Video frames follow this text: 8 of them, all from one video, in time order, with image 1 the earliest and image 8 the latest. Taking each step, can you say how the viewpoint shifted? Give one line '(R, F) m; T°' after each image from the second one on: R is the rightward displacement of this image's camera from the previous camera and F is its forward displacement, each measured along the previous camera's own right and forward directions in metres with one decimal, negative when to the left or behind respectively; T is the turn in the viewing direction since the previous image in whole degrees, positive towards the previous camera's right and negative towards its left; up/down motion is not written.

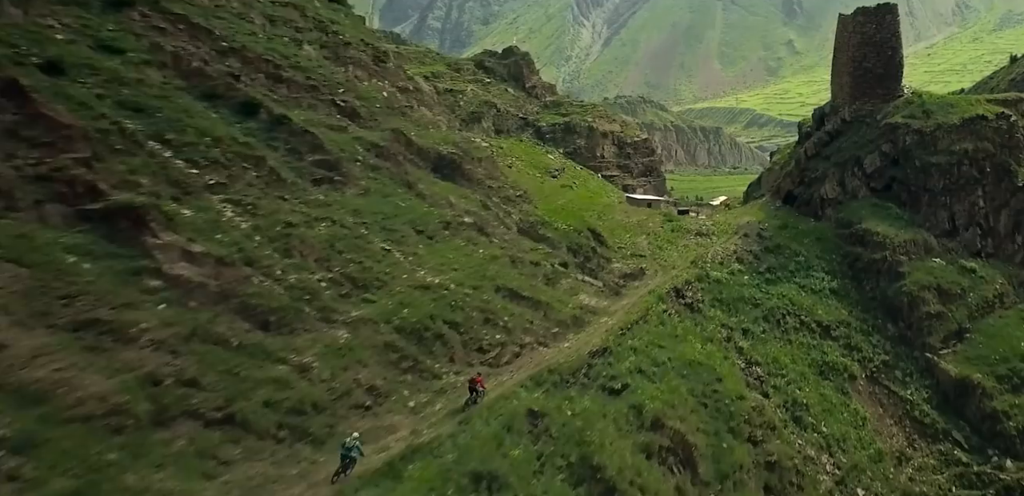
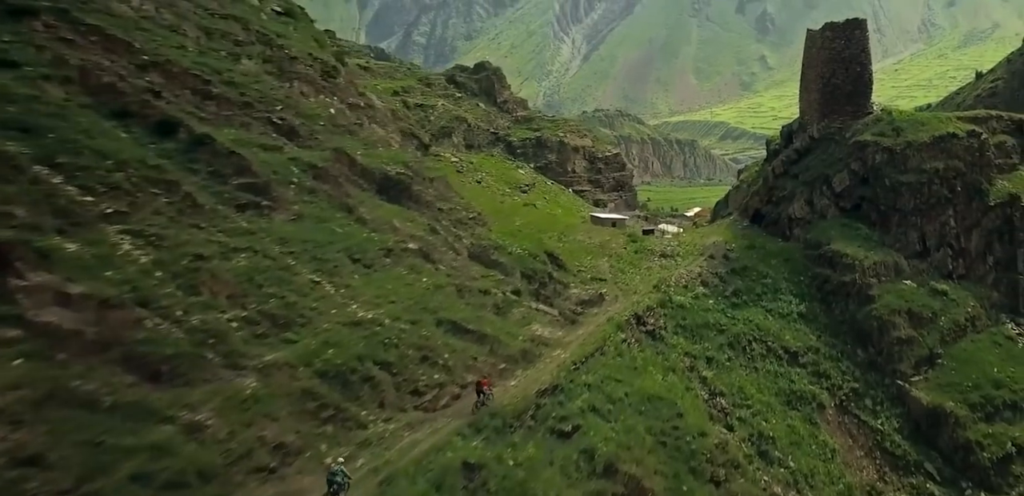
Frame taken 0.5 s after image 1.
(+1.3, +1.6) m; +2°
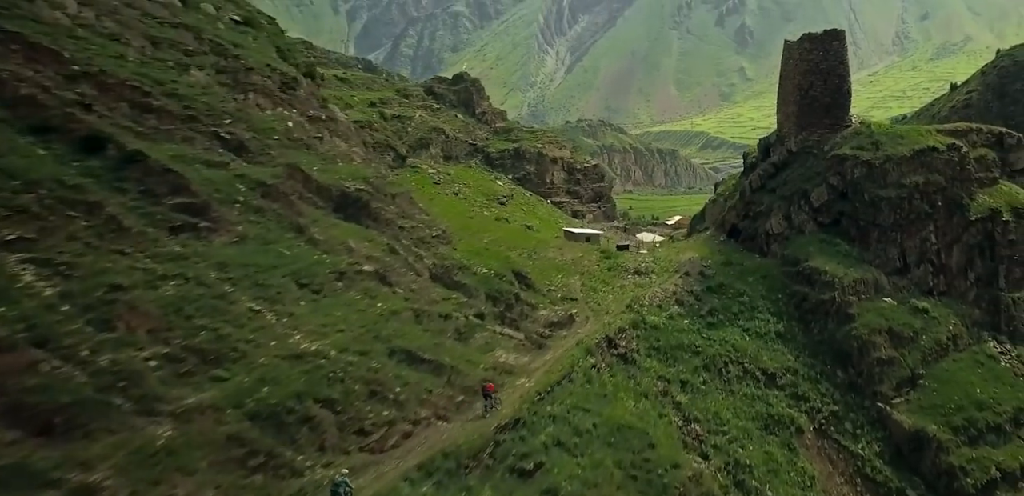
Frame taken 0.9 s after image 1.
(+0.8, +1.3) m; +1°
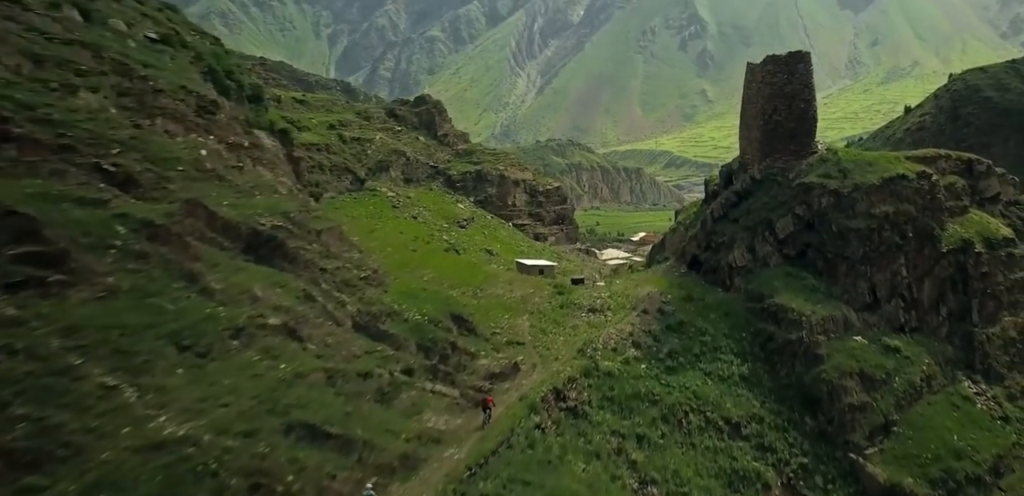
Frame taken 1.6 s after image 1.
(+1.4, +2.7) m; +3°
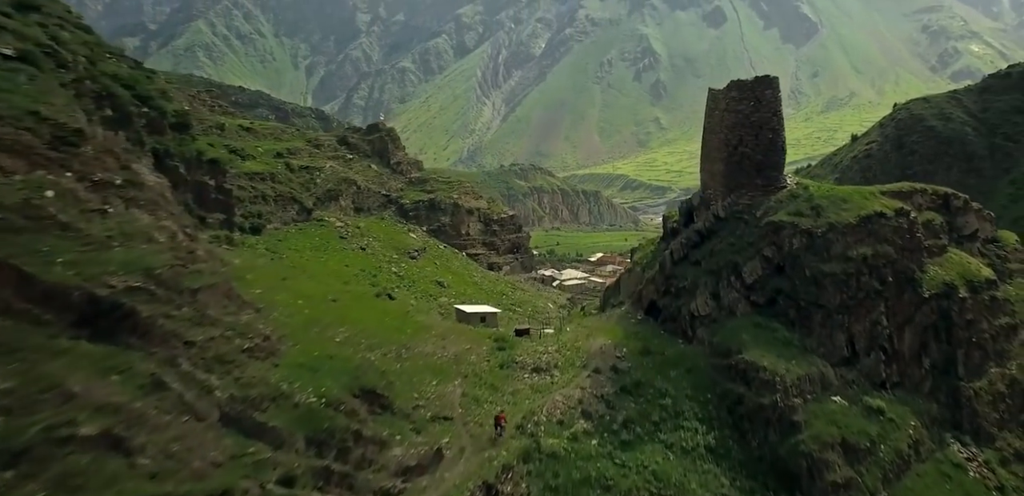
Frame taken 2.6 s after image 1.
(+1.5, +4.4) m; +3°
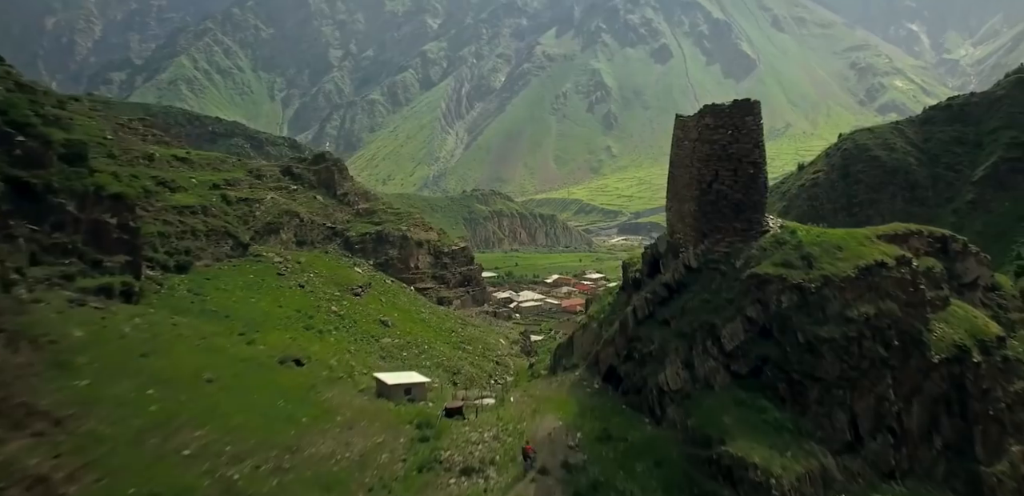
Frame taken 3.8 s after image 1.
(+1.4, +6.3) m; +4°
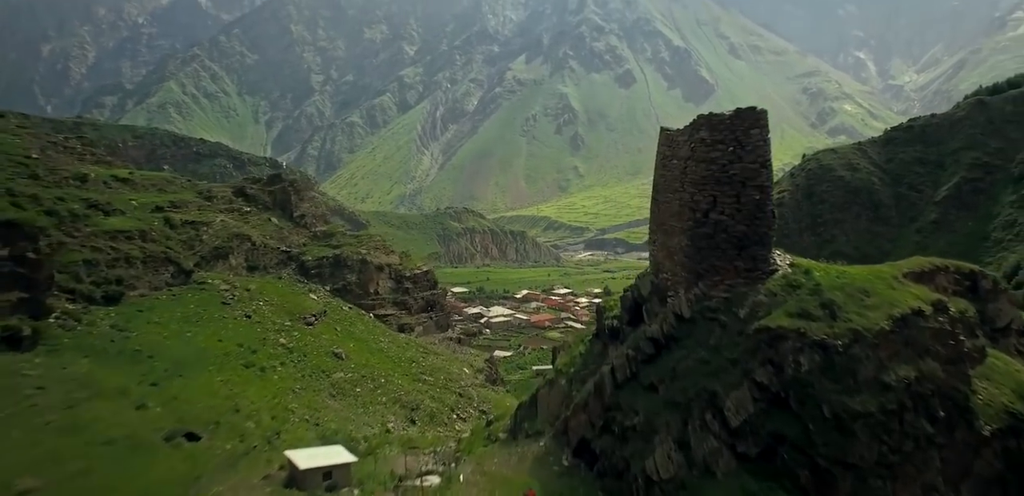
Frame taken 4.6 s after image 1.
(+0.9, +6.0) m; +3°
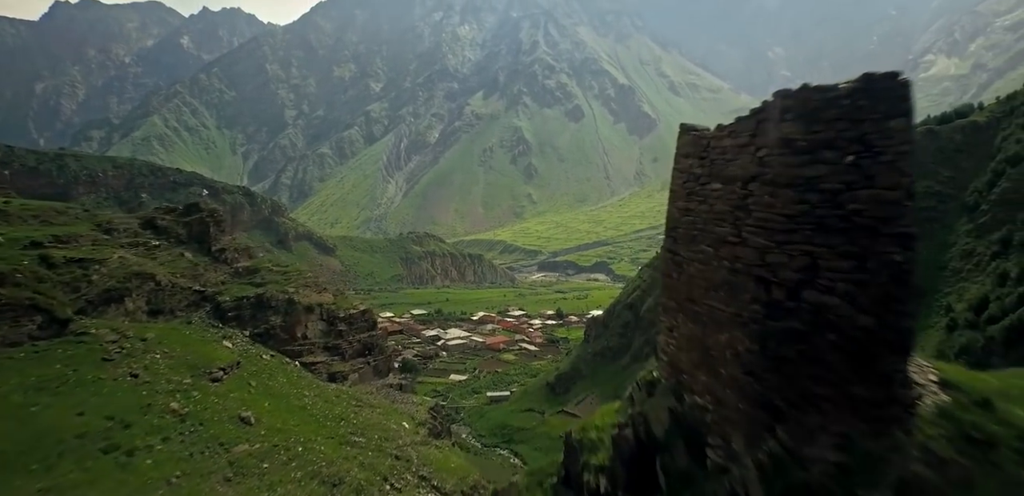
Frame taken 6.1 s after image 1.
(+1.3, +12.3) m; +4°
